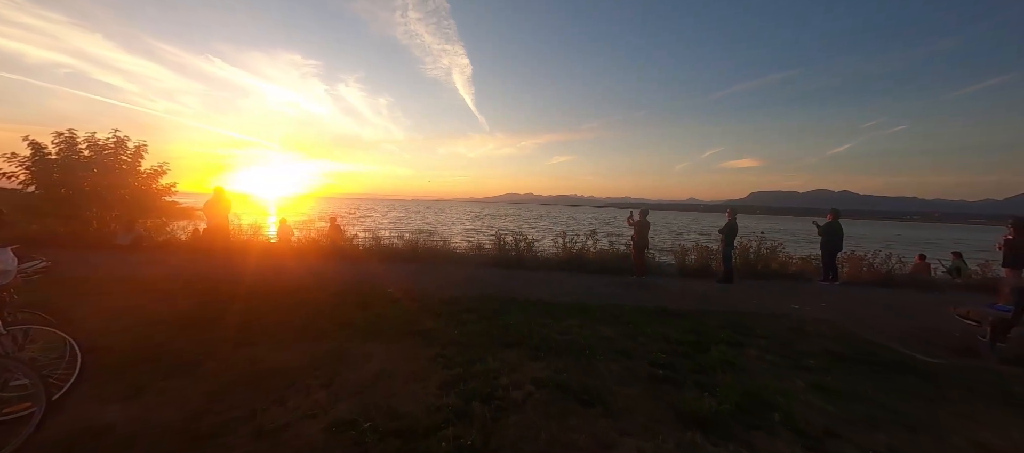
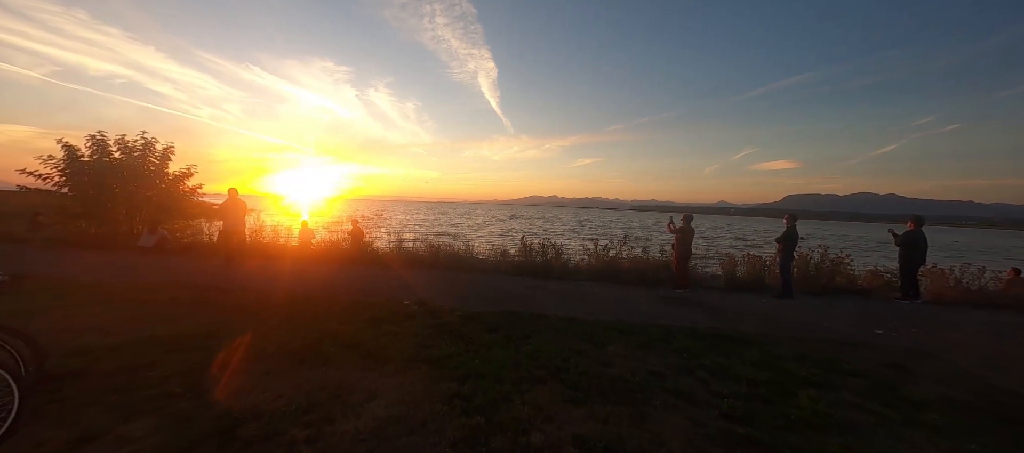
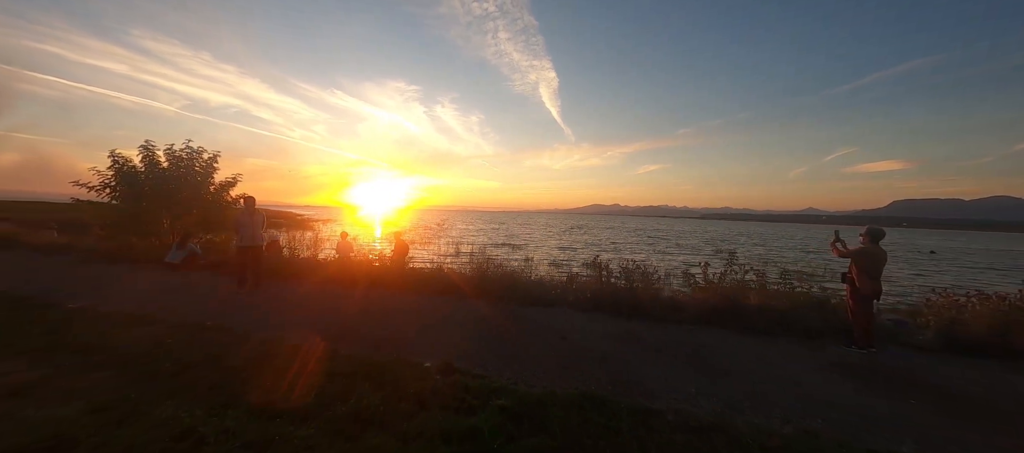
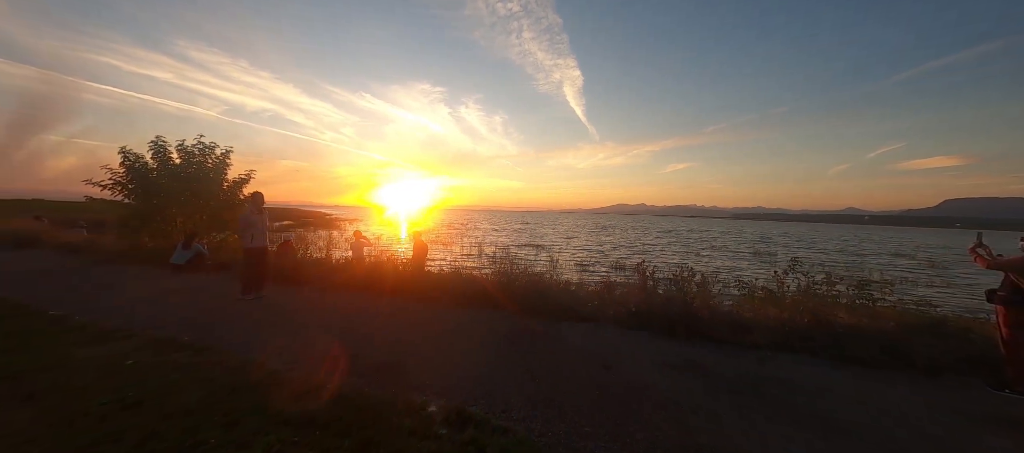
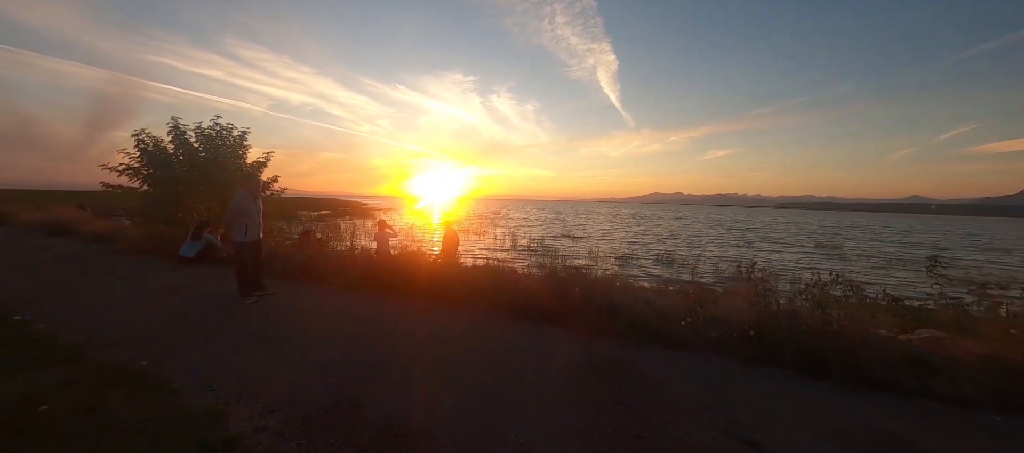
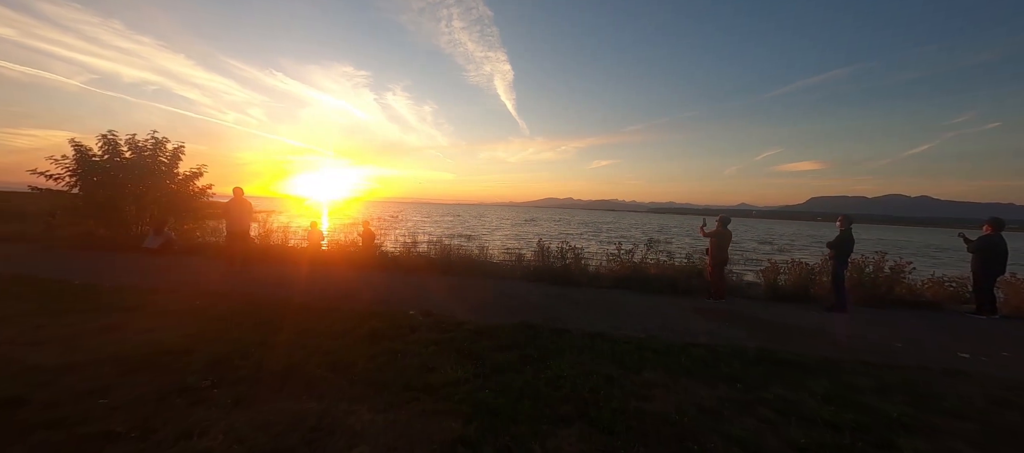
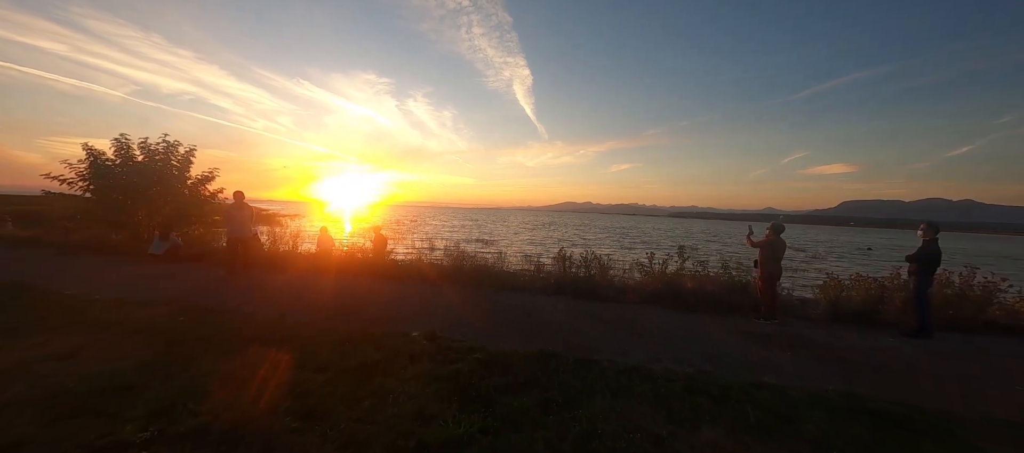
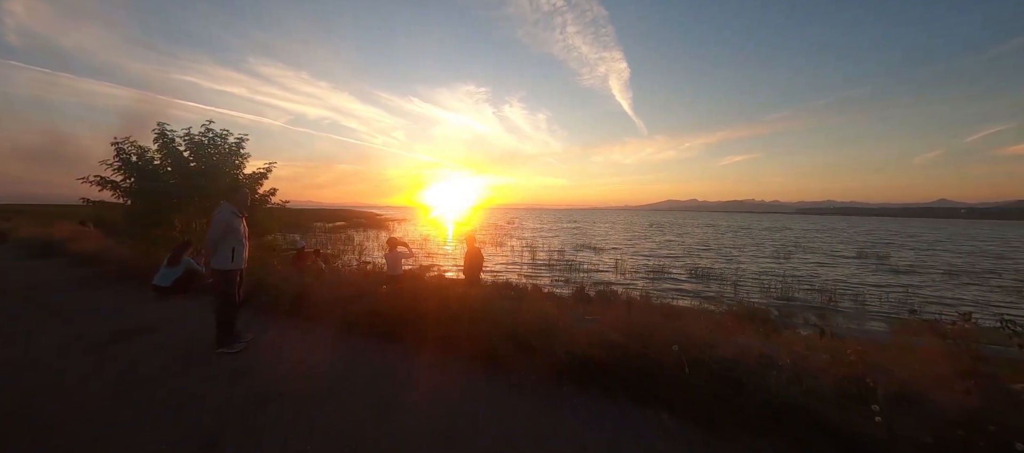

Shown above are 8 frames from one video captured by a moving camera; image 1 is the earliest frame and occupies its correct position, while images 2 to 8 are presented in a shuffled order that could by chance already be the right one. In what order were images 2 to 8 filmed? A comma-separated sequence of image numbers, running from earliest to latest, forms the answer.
2, 6, 7, 3, 4, 5, 8
